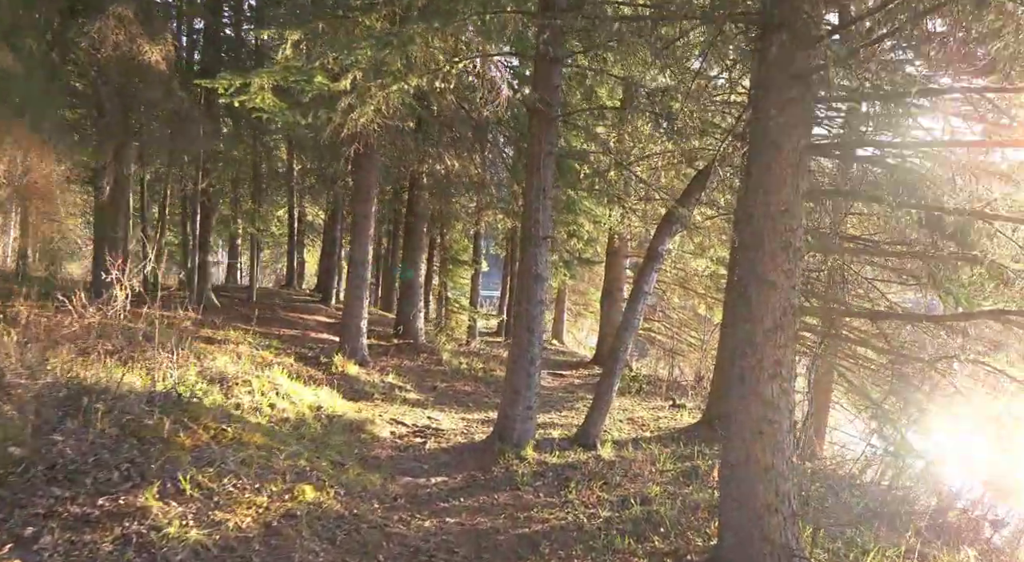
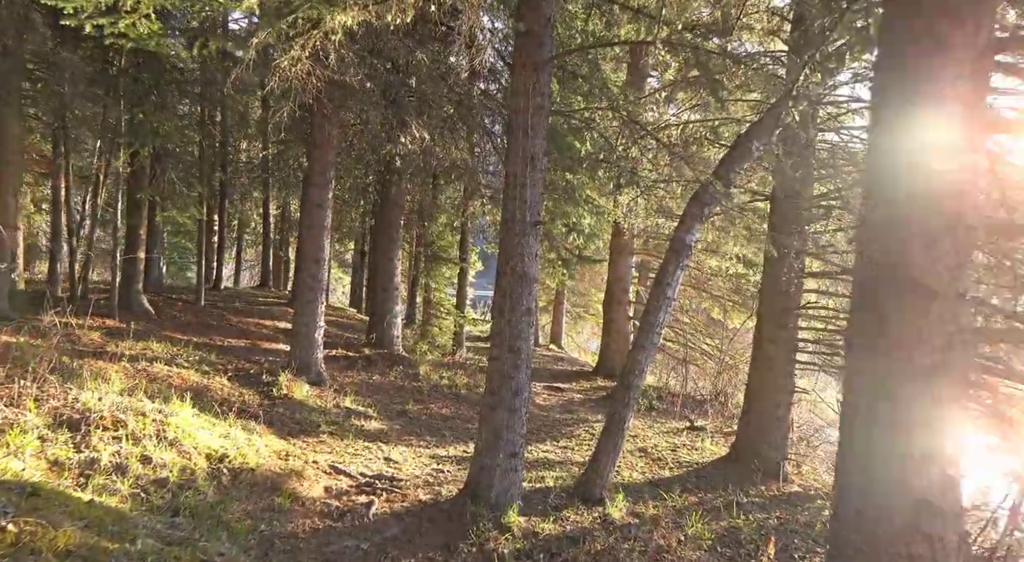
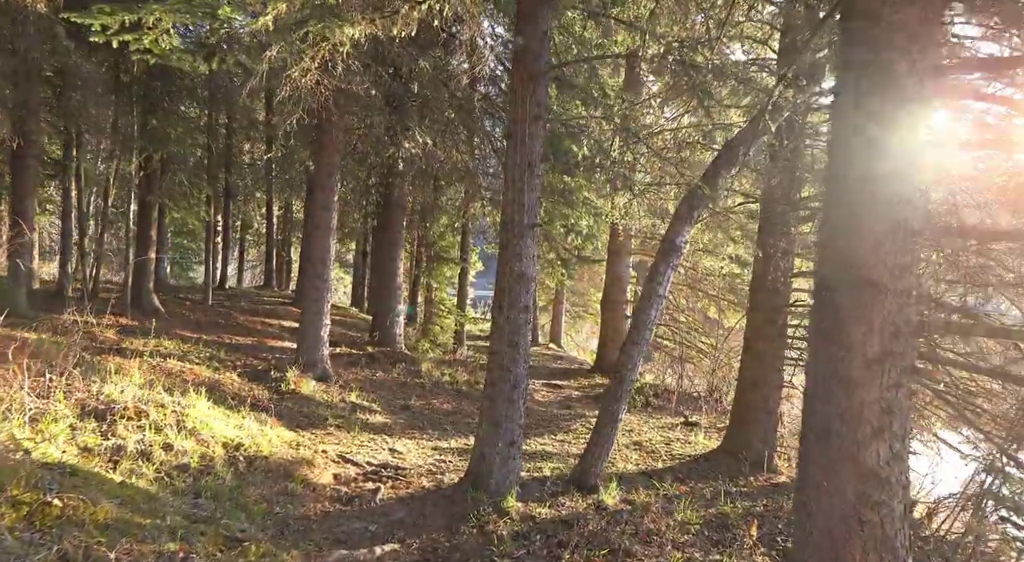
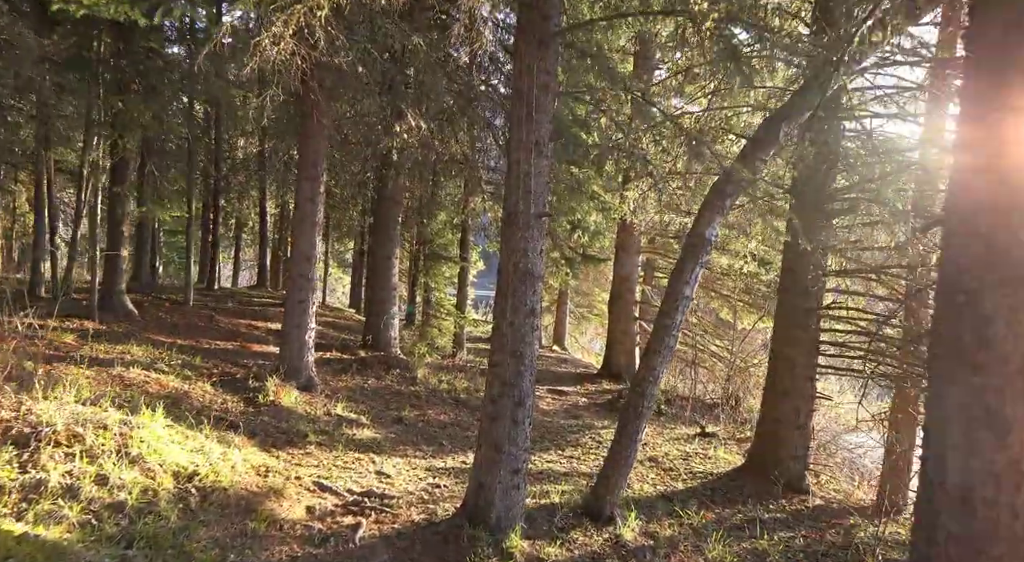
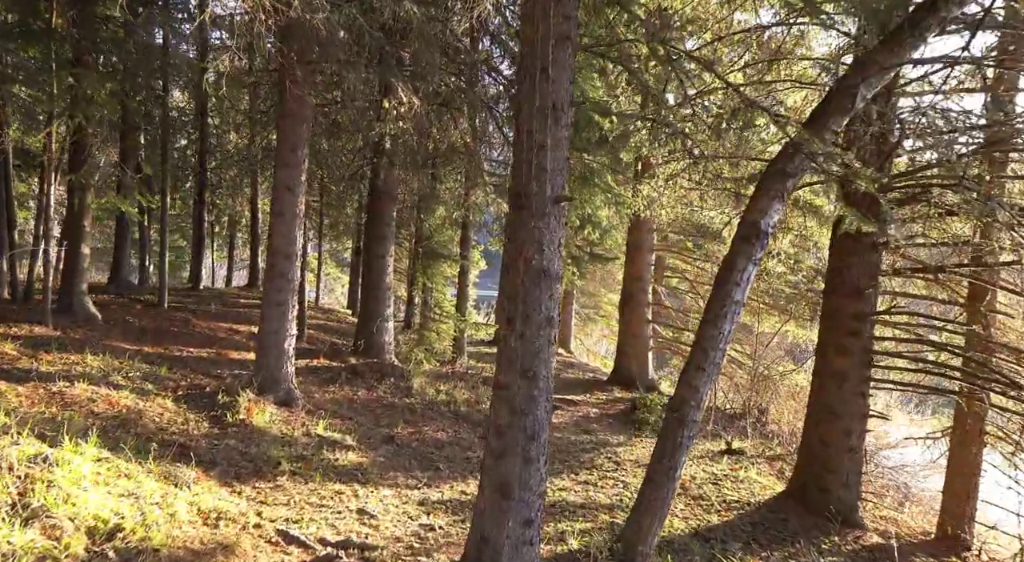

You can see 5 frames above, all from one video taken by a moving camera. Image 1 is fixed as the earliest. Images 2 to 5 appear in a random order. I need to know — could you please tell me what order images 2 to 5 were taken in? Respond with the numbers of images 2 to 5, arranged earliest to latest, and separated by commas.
3, 2, 4, 5
